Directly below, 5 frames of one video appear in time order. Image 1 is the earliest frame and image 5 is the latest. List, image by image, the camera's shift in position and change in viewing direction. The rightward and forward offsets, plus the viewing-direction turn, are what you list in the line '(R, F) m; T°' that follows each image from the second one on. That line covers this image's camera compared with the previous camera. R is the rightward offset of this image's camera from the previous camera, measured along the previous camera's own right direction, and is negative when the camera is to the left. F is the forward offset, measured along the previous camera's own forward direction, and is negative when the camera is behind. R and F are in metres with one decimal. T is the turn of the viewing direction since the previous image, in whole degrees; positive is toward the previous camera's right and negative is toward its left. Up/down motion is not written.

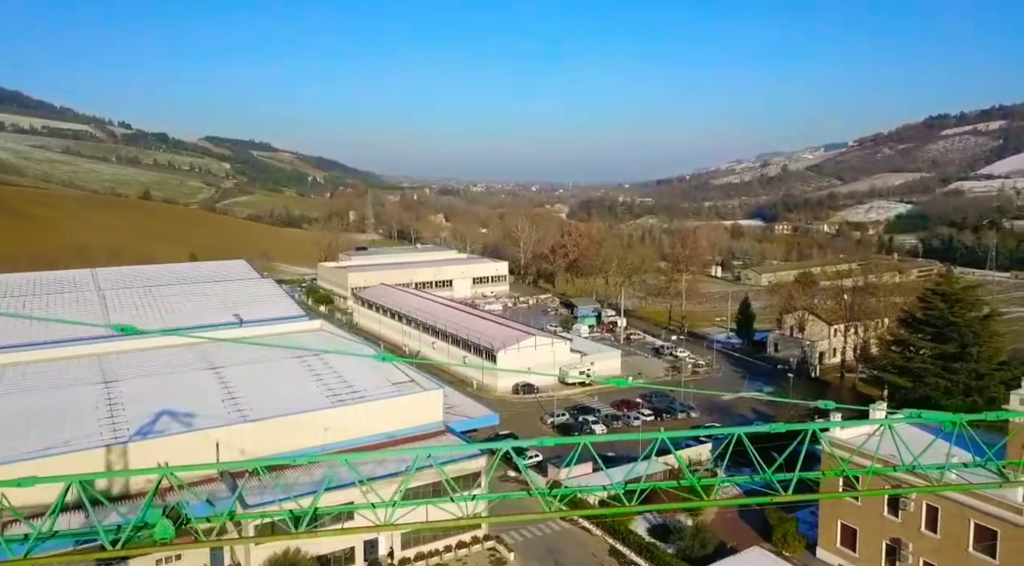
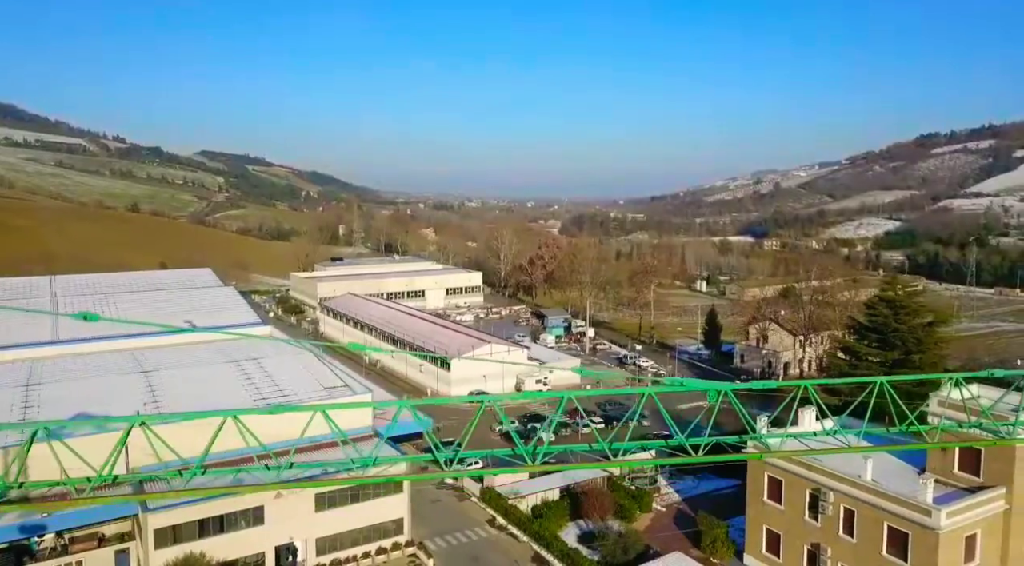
(+0.9, +0.2) m; +1°
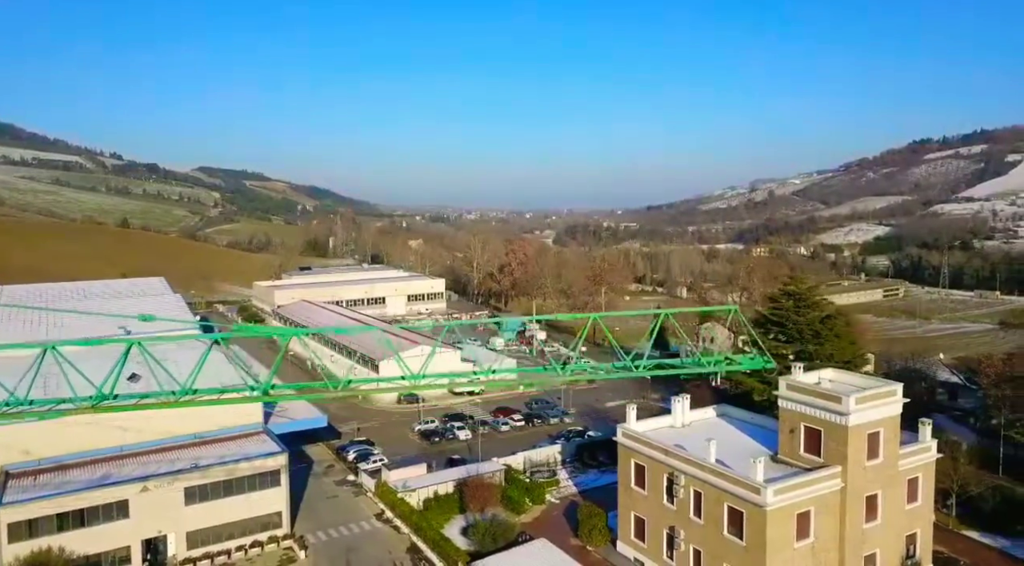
(+1.6, -0.2) m; +1°
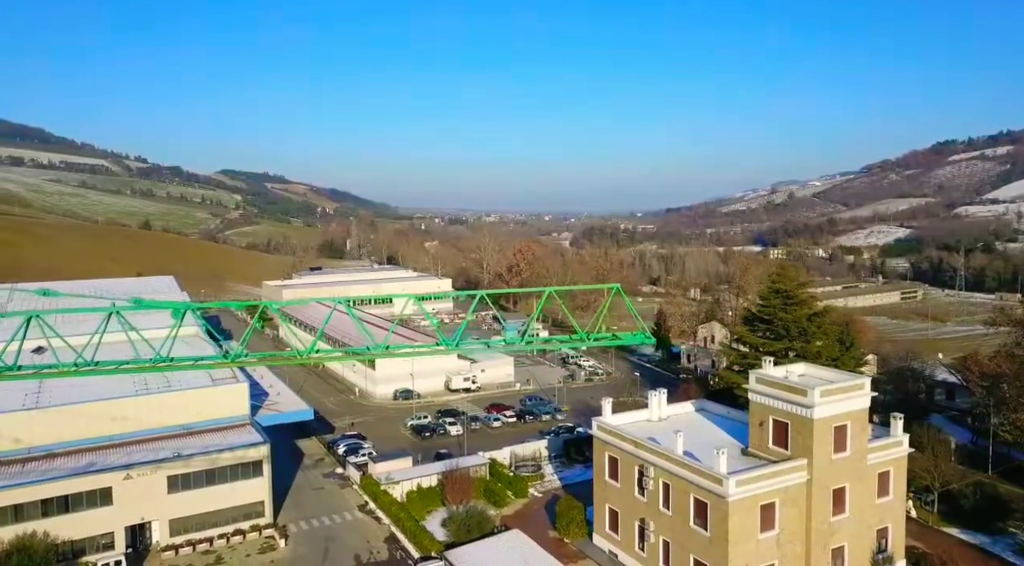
(+0.5, -0.1) m; -1°
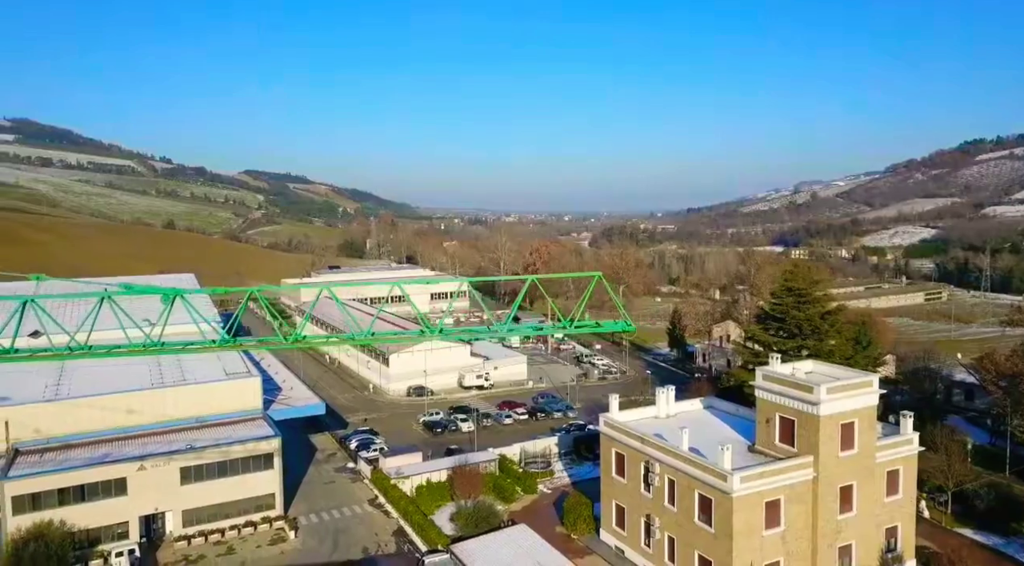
(+0.2, 0.0) m; -1°
